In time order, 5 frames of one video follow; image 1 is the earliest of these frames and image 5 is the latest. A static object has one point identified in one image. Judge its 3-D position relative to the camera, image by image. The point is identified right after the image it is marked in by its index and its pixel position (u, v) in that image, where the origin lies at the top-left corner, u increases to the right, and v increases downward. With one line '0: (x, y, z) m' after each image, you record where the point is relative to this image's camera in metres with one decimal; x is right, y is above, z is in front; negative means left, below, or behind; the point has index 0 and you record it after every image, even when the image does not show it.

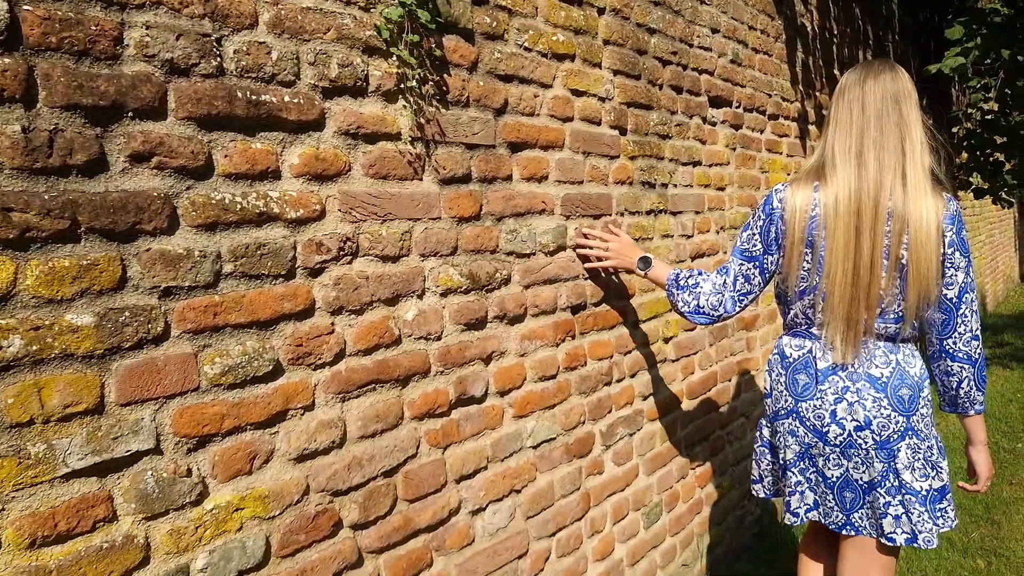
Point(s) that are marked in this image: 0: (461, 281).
0: (-0.1, 0.0, +1.8) m
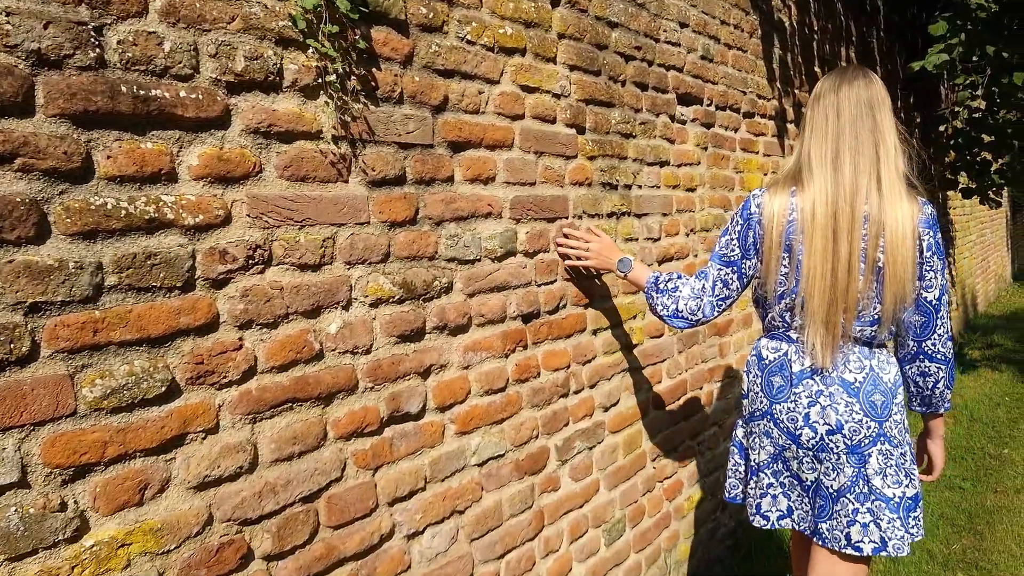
0: (-0.2, 0.0, +1.6) m
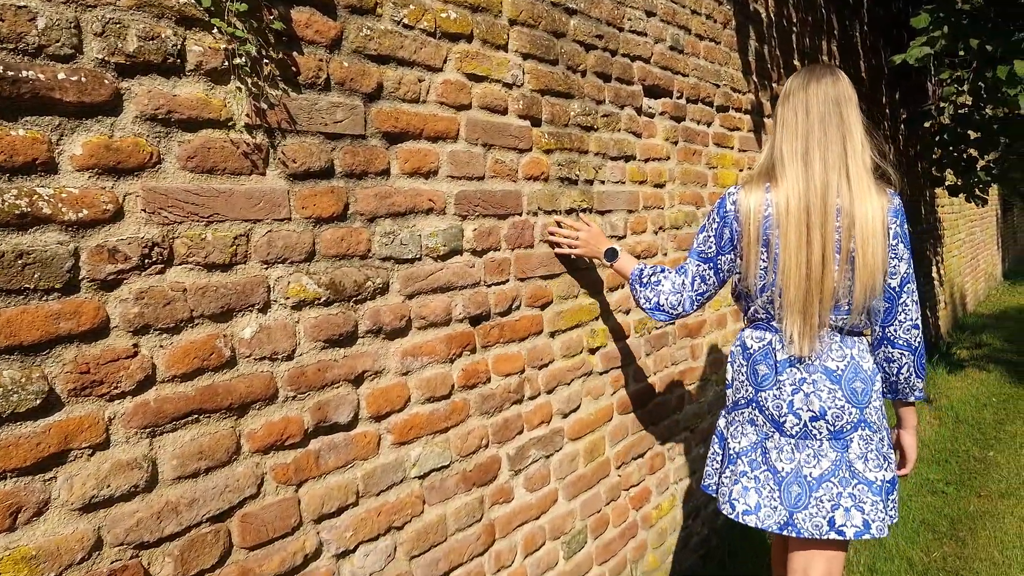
0: (-0.3, 0.0, +1.5) m
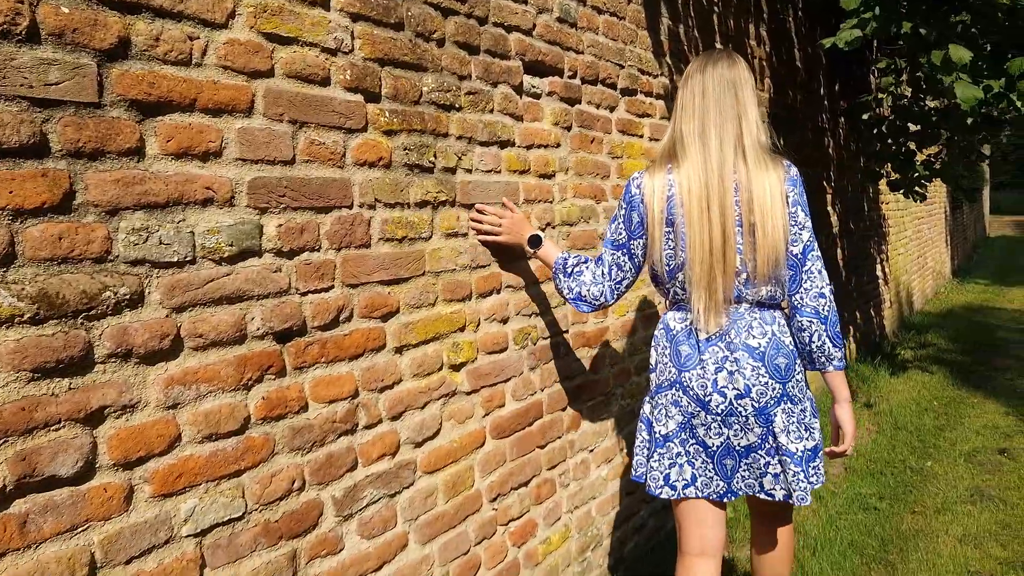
0: (-0.7, 0.0, +1.2) m
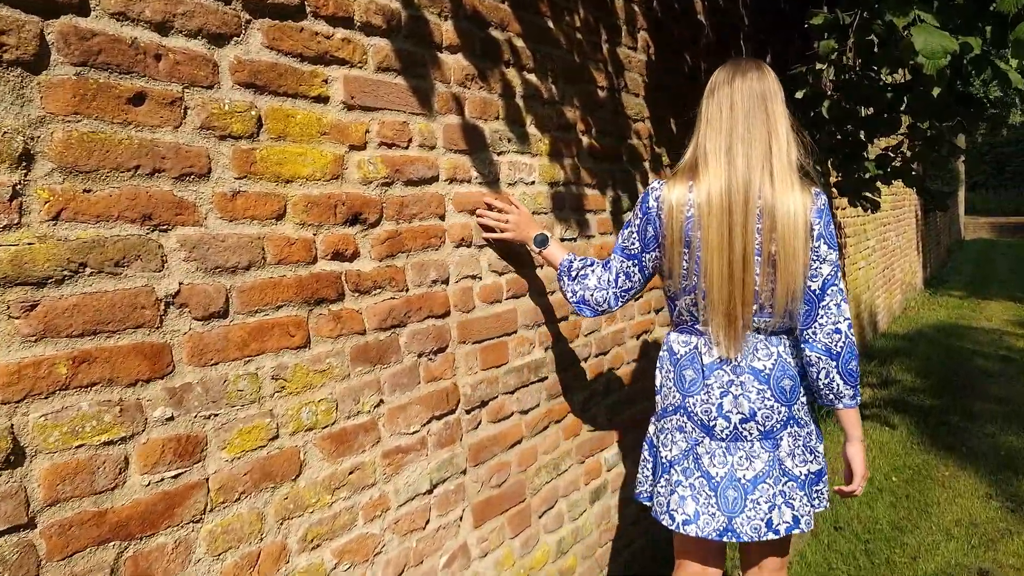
0: (-1.4, -0.2, -0.3) m
